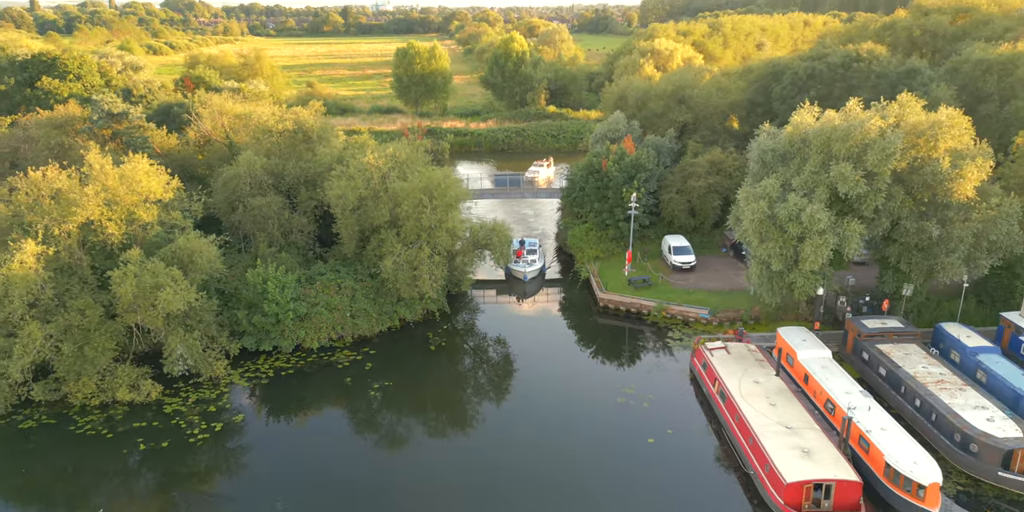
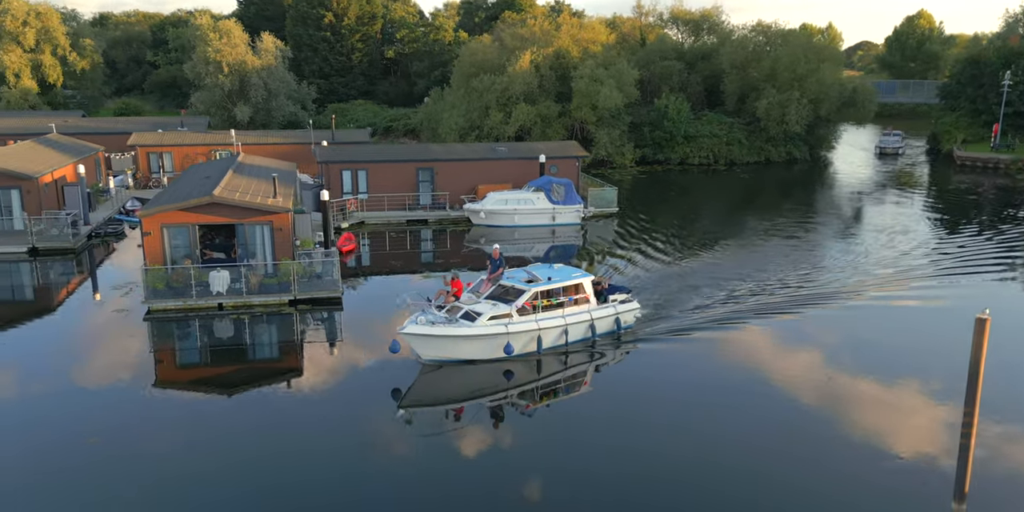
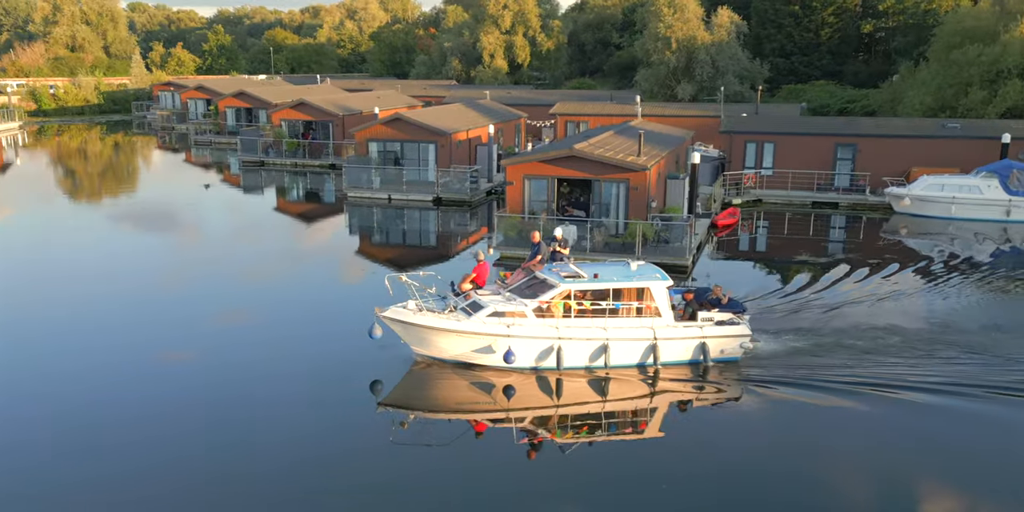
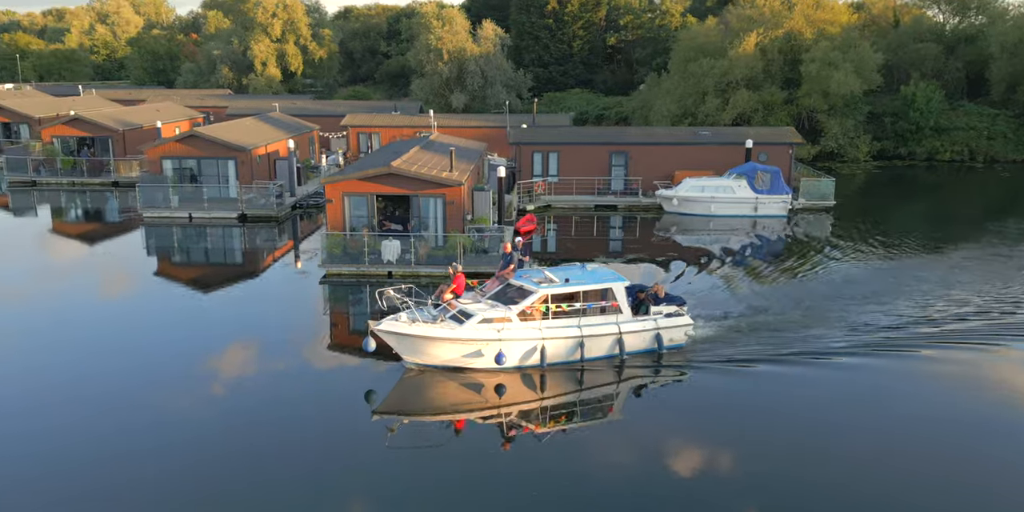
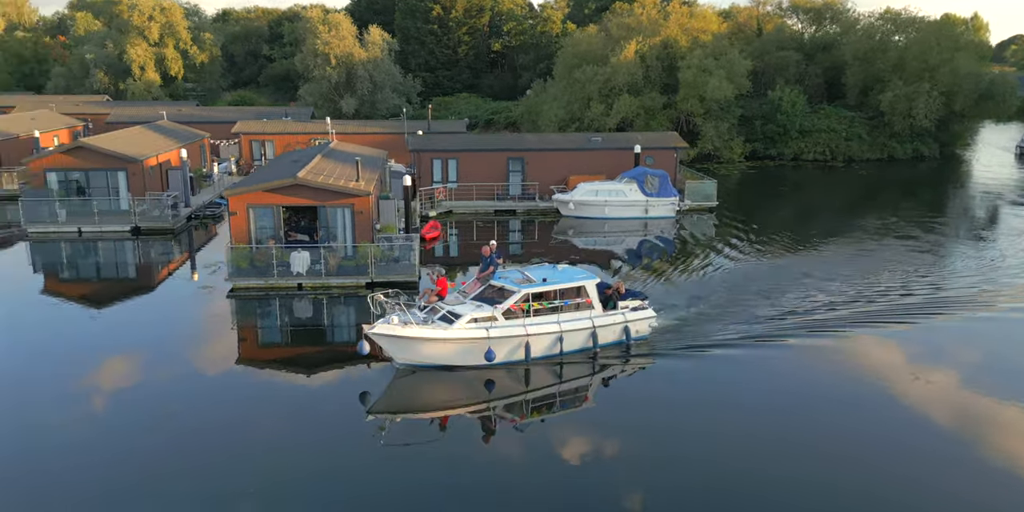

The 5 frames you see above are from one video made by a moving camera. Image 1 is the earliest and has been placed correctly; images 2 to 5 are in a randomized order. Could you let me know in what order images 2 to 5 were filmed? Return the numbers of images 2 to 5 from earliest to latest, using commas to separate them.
2, 5, 4, 3
